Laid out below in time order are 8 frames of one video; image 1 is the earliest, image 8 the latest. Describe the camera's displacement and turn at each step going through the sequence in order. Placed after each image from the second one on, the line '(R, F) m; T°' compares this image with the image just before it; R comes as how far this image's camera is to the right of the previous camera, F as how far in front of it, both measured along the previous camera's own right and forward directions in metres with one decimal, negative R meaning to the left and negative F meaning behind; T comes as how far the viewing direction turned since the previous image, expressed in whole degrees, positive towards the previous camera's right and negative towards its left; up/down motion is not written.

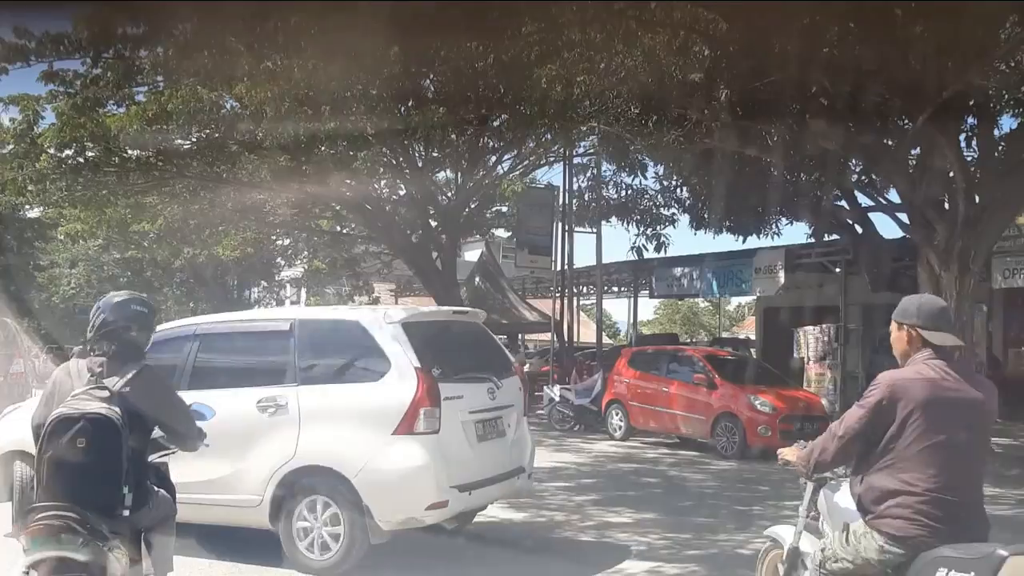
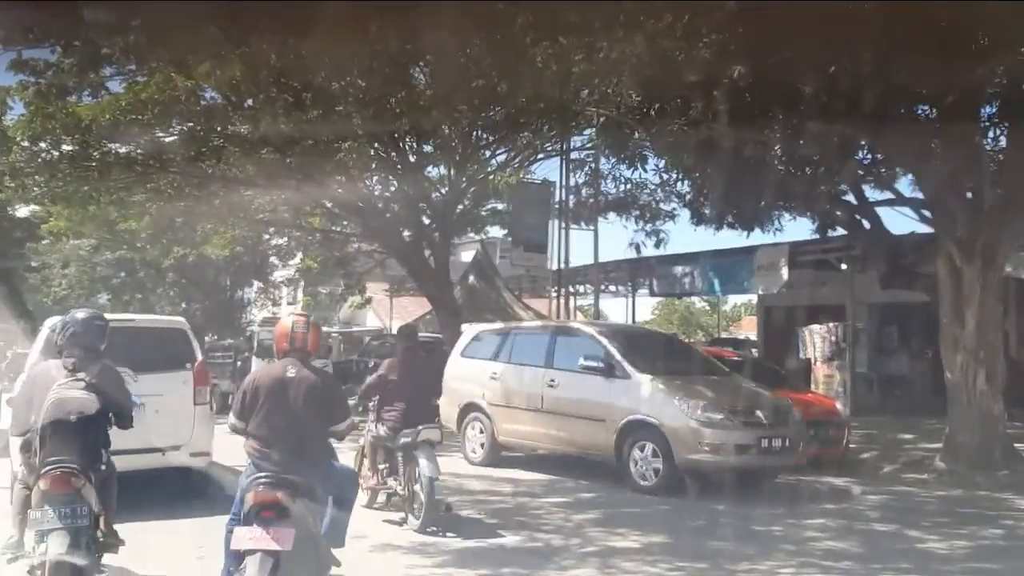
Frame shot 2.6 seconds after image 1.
(0.0, +0.6) m; 0°
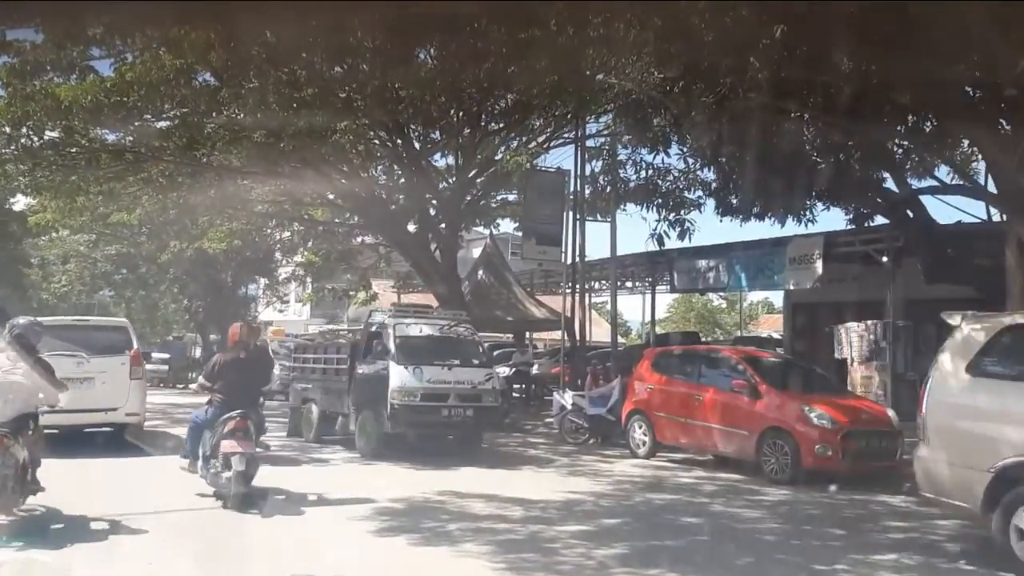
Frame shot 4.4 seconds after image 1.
(0.0, +0.9) m; -1°
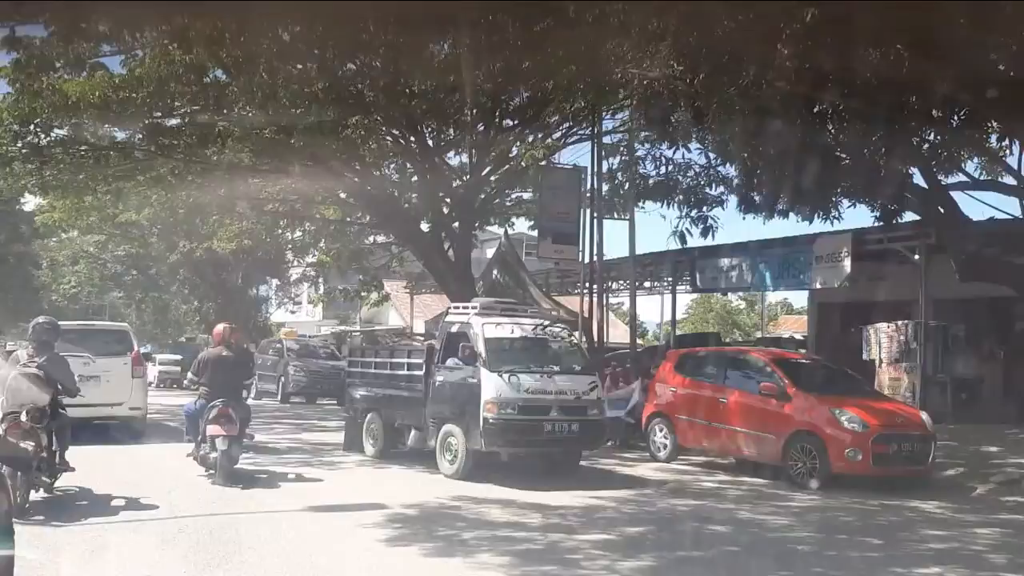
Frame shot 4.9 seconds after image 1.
(0.0, +0.3) m; -1°
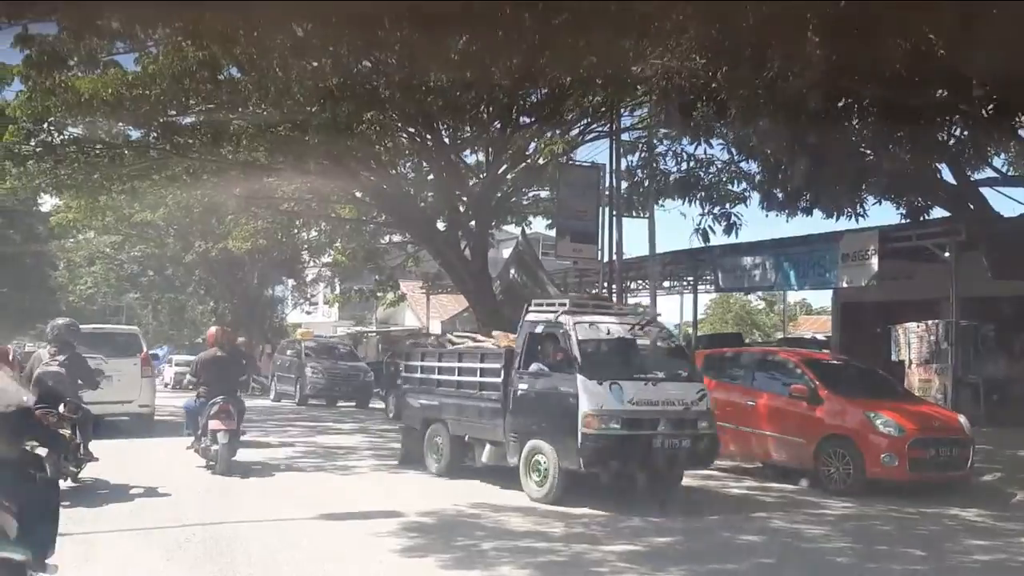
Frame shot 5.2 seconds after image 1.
(0.0, +0.2) m; -1°
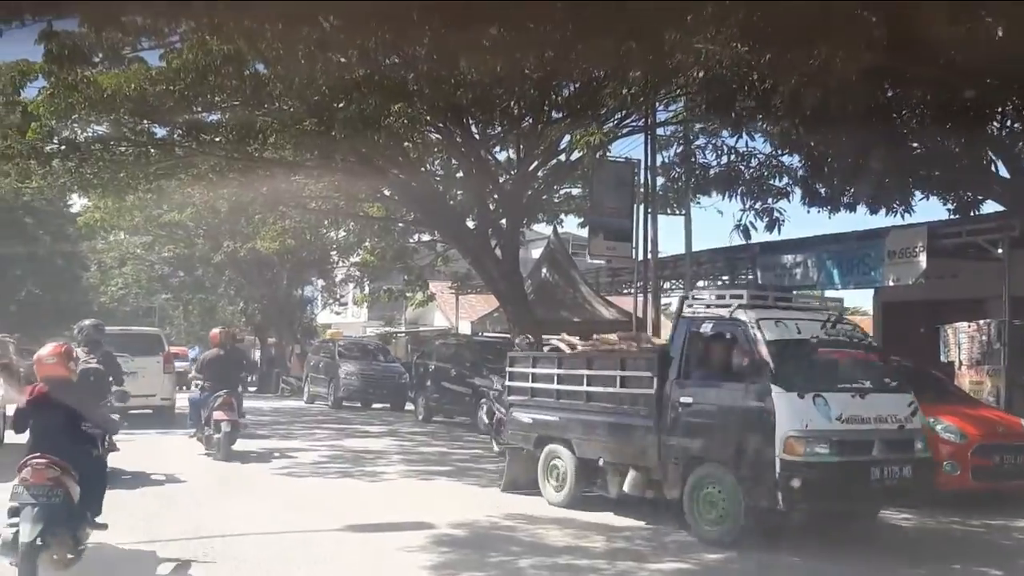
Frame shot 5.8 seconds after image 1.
(-0.1, +0.4) m; -2°
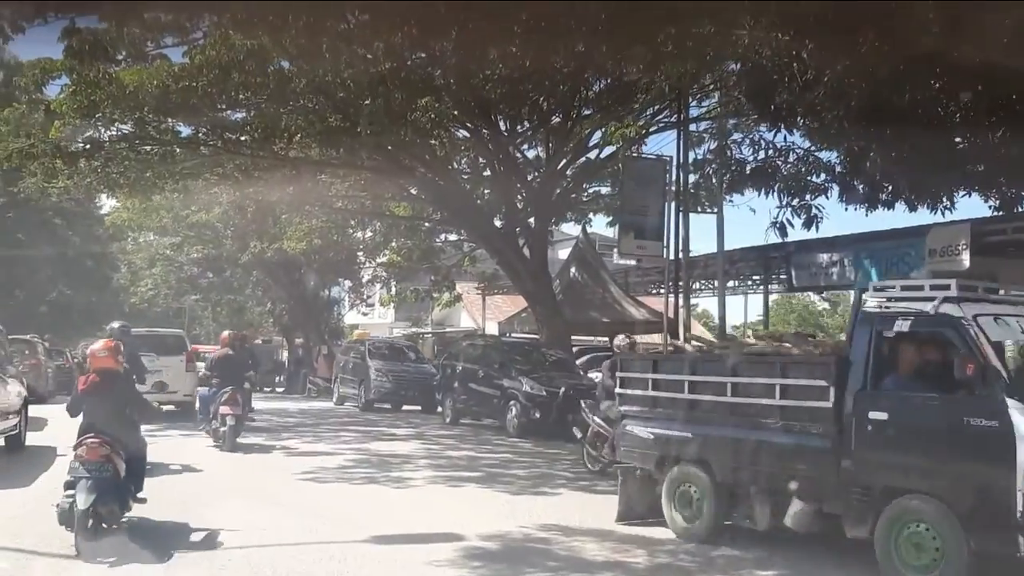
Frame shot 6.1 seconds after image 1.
(0.0, +0.2) m; -2°
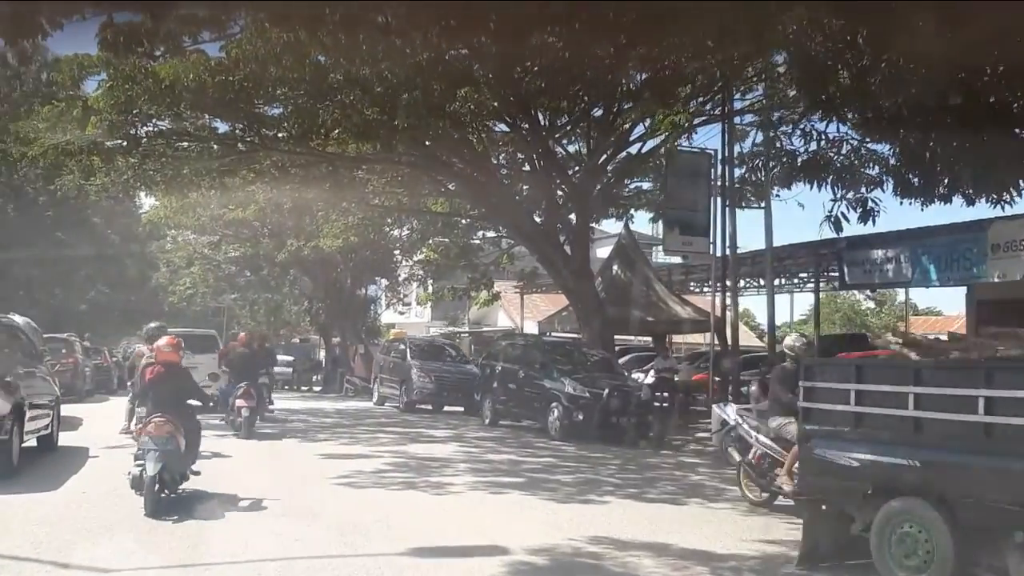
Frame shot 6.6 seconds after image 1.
(-0.1, +0.3) m; -2°
